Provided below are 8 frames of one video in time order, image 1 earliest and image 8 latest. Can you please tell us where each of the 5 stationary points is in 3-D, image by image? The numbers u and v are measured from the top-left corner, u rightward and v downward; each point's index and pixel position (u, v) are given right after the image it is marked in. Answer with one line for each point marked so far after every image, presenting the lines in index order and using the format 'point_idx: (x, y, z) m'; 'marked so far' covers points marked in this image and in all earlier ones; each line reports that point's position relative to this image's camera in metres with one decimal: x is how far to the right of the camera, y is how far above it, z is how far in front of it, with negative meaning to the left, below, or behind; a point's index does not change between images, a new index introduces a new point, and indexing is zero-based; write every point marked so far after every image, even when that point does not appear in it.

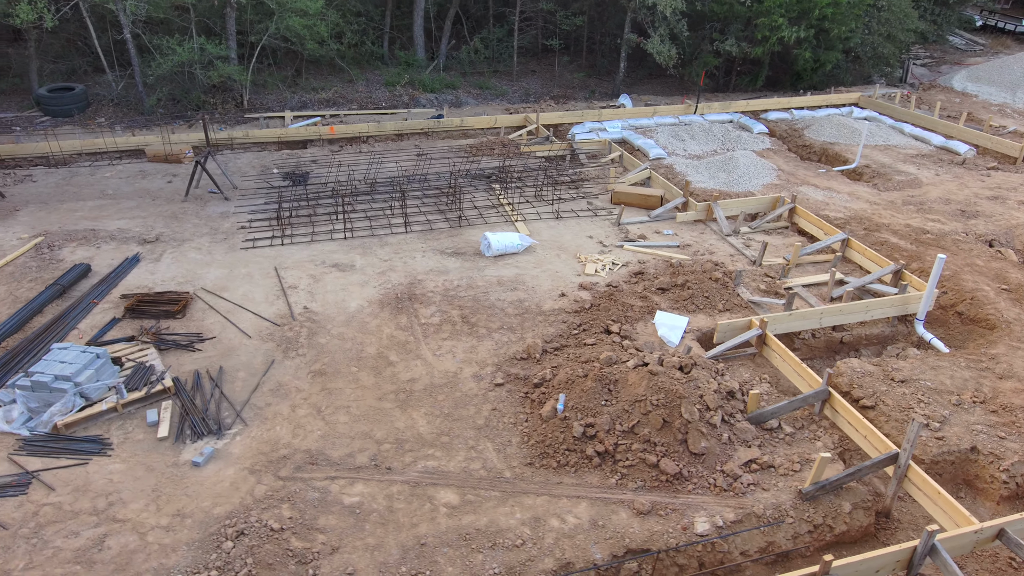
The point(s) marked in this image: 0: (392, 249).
0: (-1.9, +0.6, +10.0) m
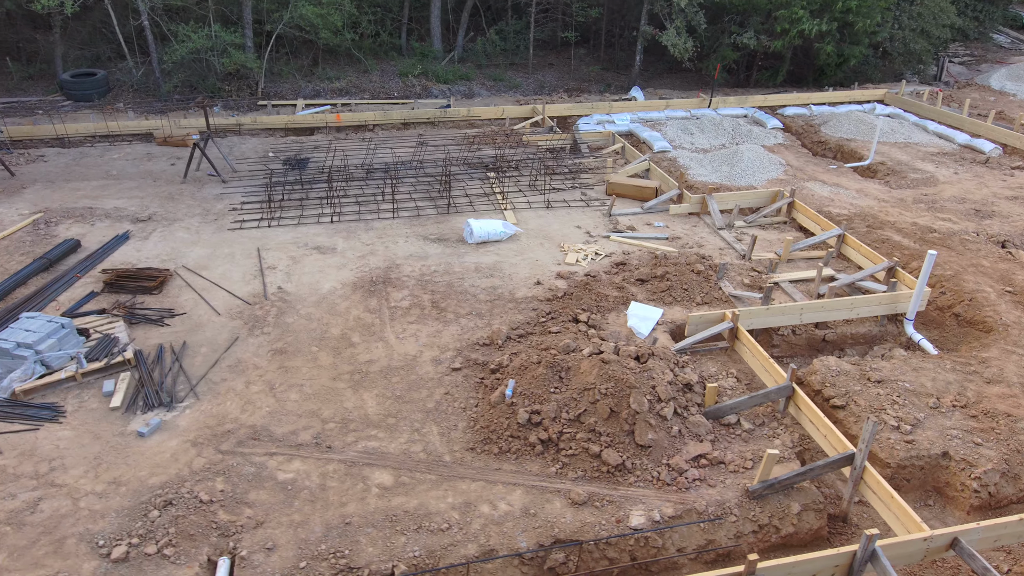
0: (-2.1, +0.8, +9.9) m
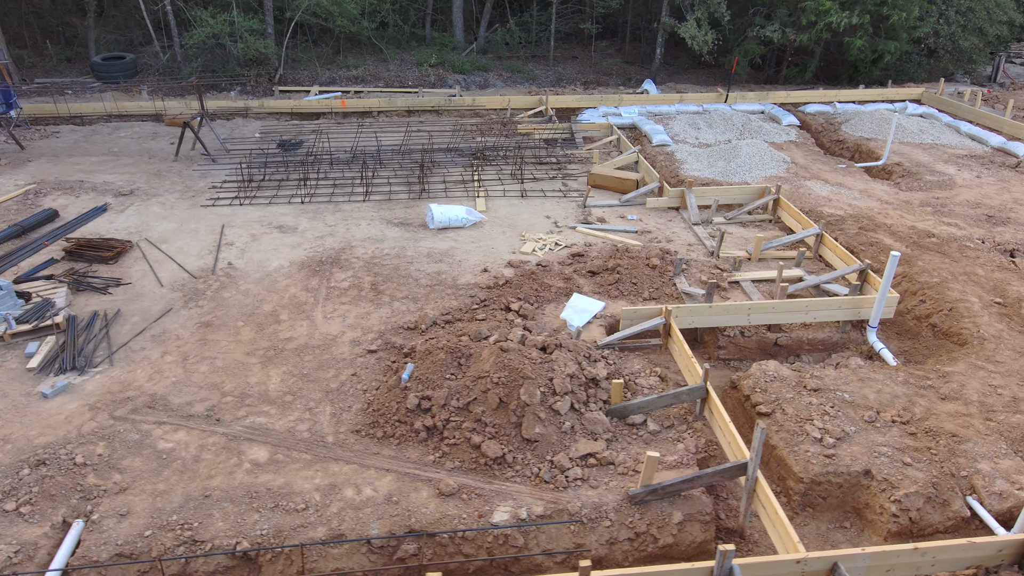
0: (-2.7, +1.1, +9.9) m
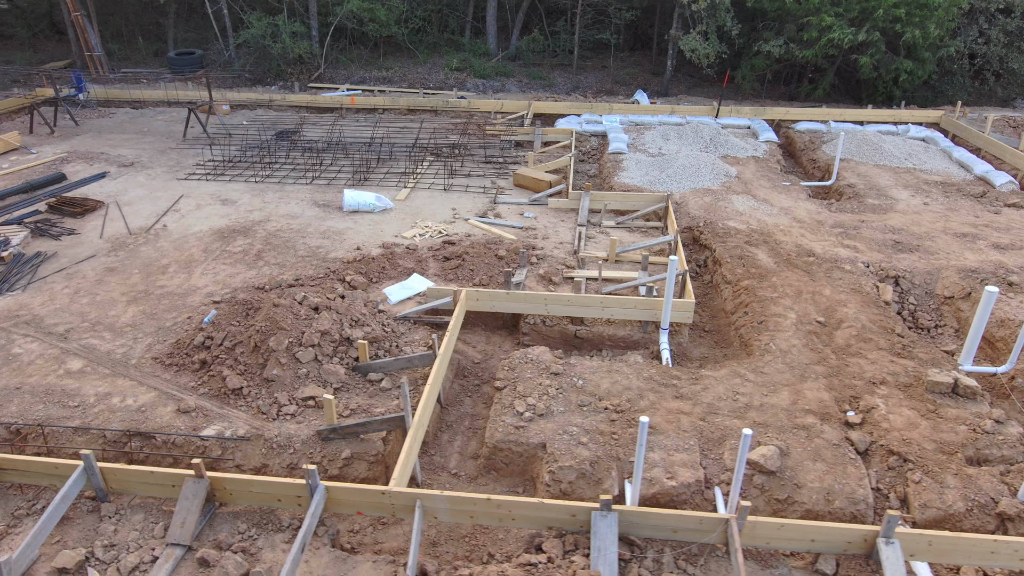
0: (-4.2, +1.7, +11.3) m
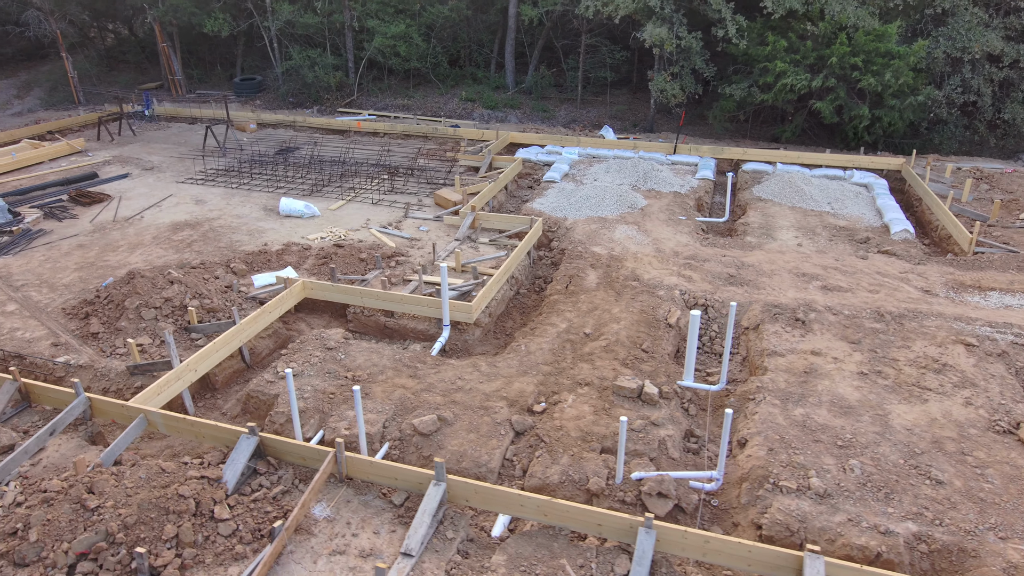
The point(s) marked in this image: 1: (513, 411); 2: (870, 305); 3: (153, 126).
0: (-5.9, +1.9, +13.8) m
1: (0.0, -1.4, +7.2) m
2: (+5.4, -0.3, +9.4) m
3: (-11.3, +5.1, +19.8) m
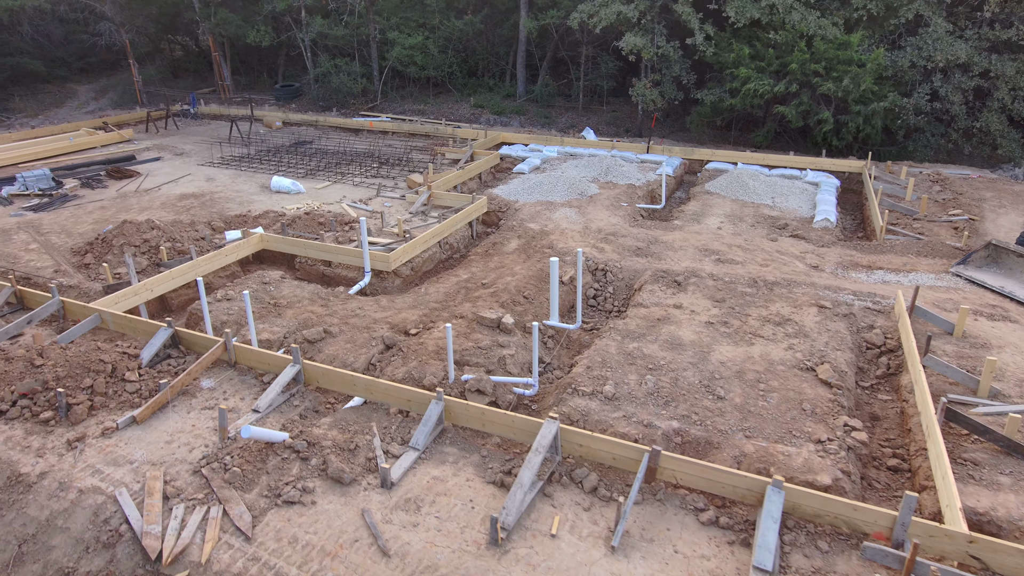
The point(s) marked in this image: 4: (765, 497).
0: (-6.7, +2.8, +15.9) m
1: (-1.7, -0.6, +8.6) m
2: (+3.9, +0.2, +10.3) m
3: (-11.3, +5.9, +22.5) m
4: (+2.2, -1.8, +5.3) m
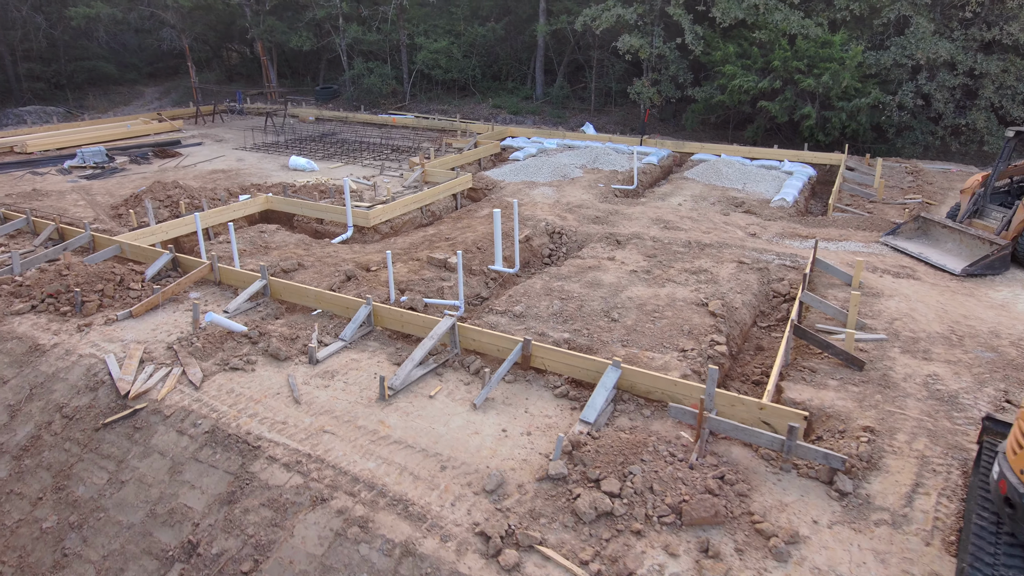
0: (-6.9, +3.6, +17.8) m
1: (-2.5, +0.3, +10.1) m
2: (+3.2, +0.9, +11.4) m
3: (-10.8, +6.8, +24.9) m
4: (+1.0, -0.9, +6.5) m
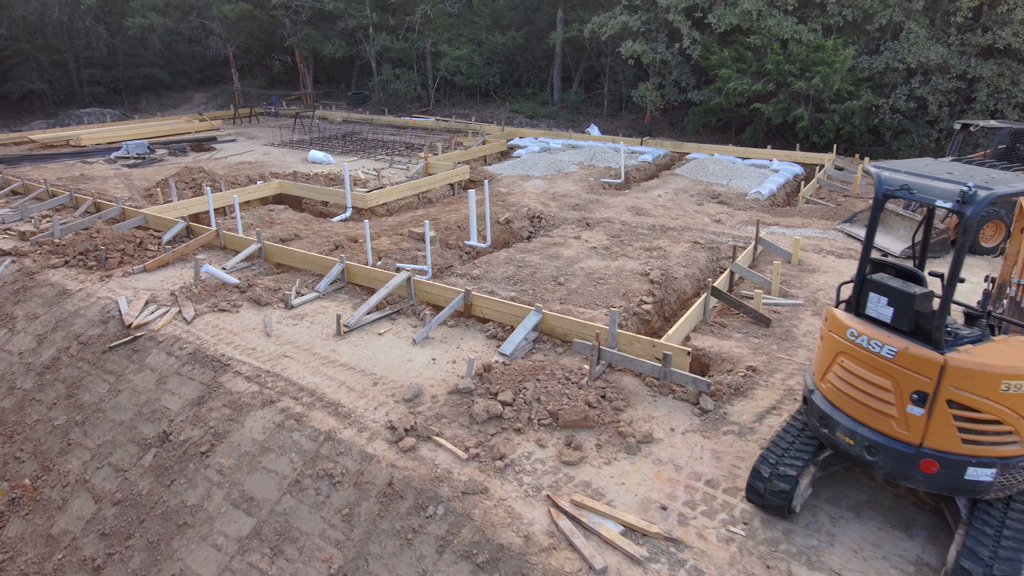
0: (-6.7, +4.1, +19.4) m
1: (-3.0, +0.9, +11.3) m
2: (+2.8, +1.2, +12.2) m
3: (-10.1, +7.2, +26.8) m
4: (+0.2, -0.4, +7.5) m
